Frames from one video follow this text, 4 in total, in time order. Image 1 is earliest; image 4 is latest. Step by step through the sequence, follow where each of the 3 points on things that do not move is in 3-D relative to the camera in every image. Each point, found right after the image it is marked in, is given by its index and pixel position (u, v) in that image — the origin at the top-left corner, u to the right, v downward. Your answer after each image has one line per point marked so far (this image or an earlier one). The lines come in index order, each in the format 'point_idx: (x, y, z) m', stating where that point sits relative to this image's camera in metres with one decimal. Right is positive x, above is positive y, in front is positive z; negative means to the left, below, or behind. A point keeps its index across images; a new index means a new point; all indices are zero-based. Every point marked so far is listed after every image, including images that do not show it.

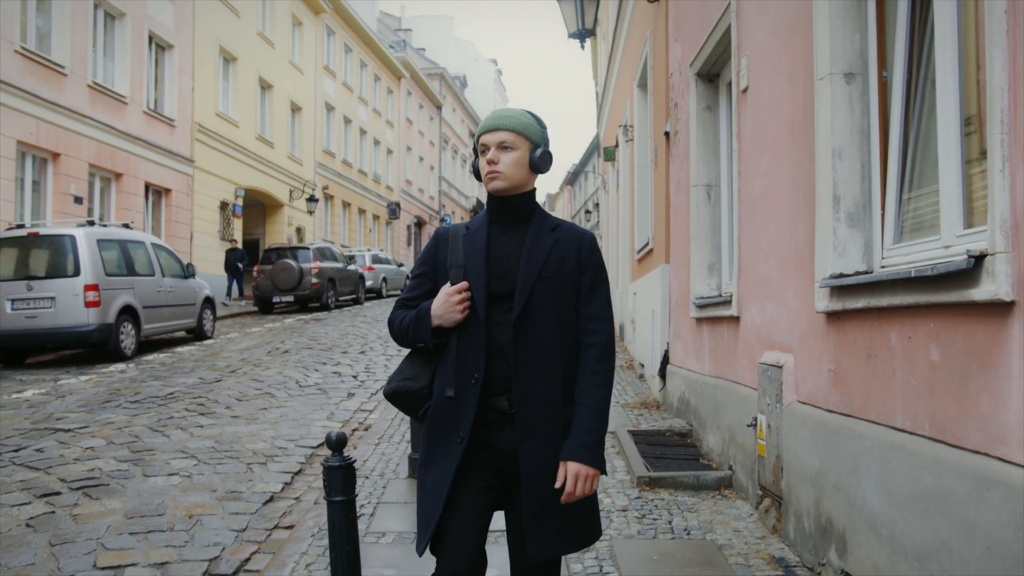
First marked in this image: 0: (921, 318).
0: (+1.4, -0.1, +2.8) m
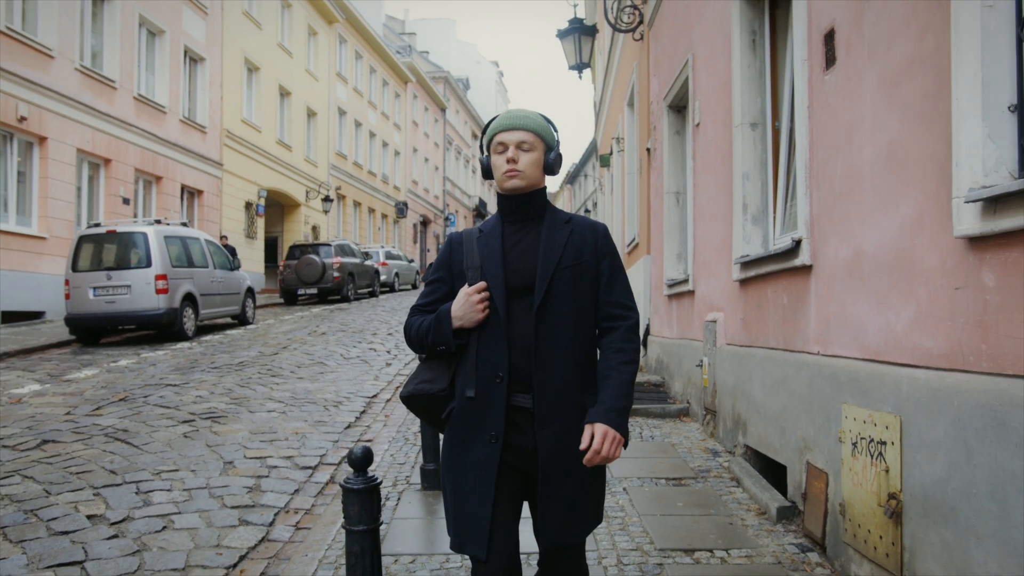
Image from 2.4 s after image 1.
0: (+1.5, +0.1, +4.7) m
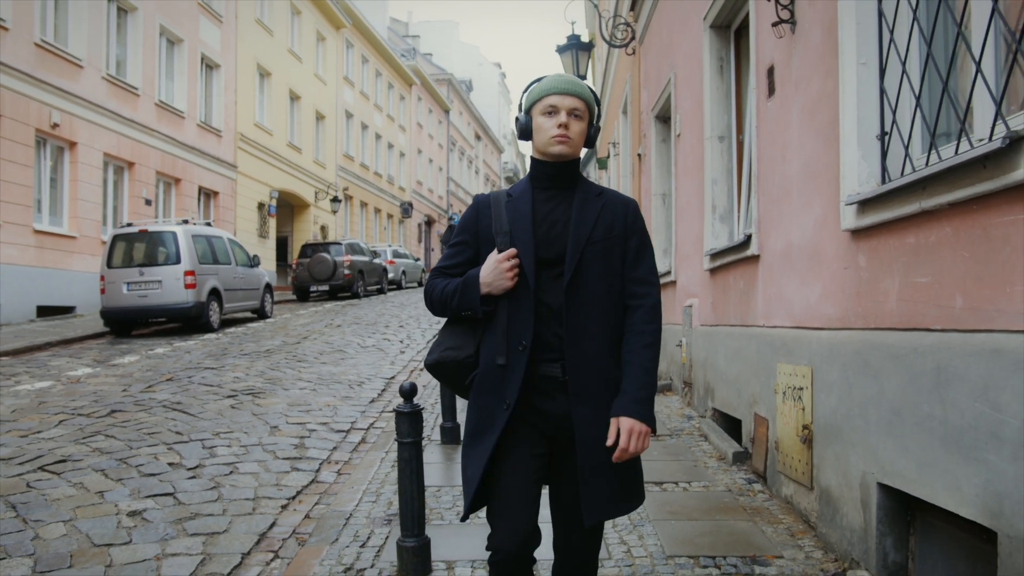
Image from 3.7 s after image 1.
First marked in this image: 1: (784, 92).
0: (+1.5, +0.1, +5.7) m
1: (+1.5, +1.1, +4.7) m
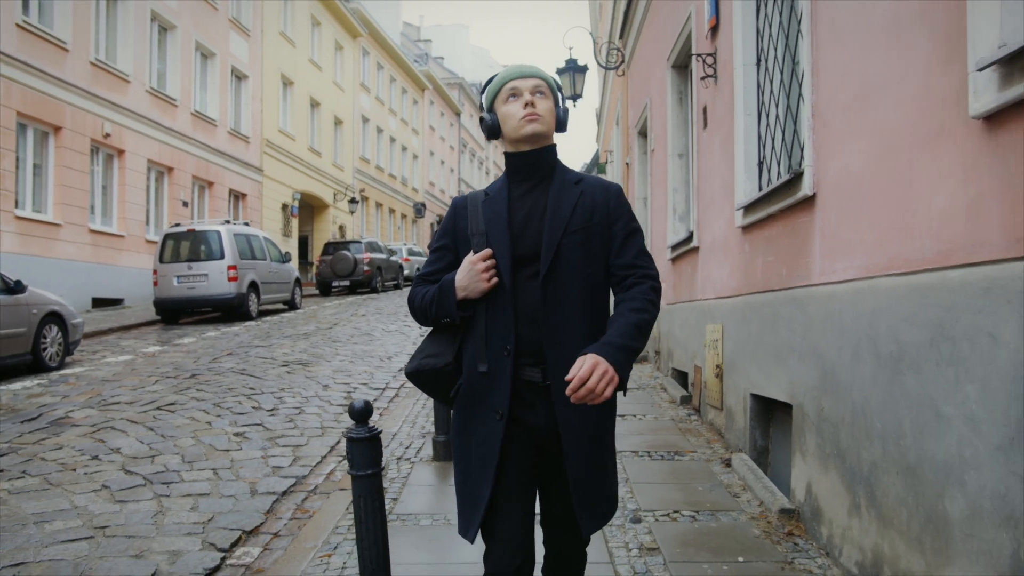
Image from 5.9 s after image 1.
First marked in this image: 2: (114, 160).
0: (+1.6, +0.3, +7.4) m
1: (+1.5, +1.2, +6.3) m
2: (-9.2, +3.0, +19.3) m
